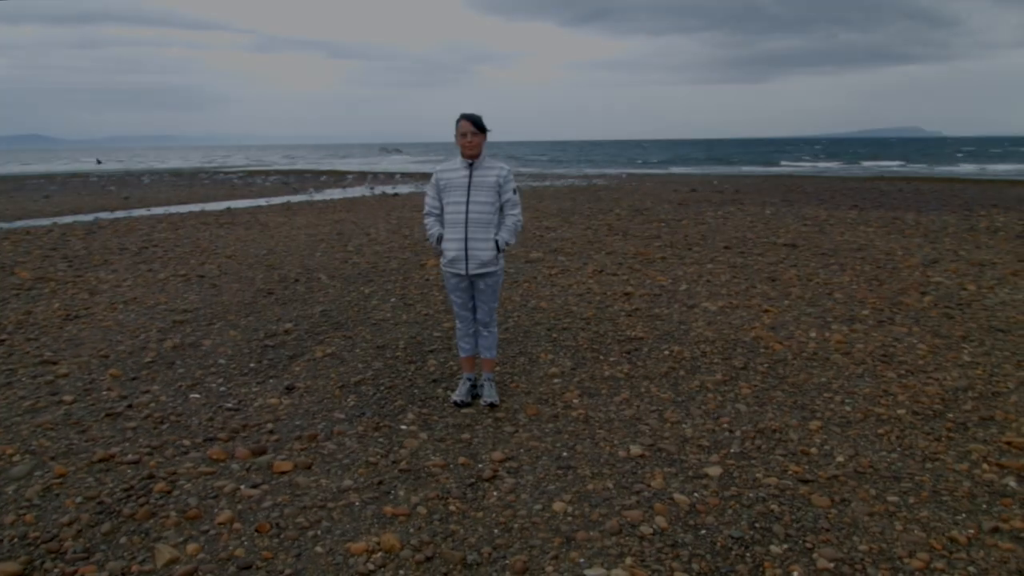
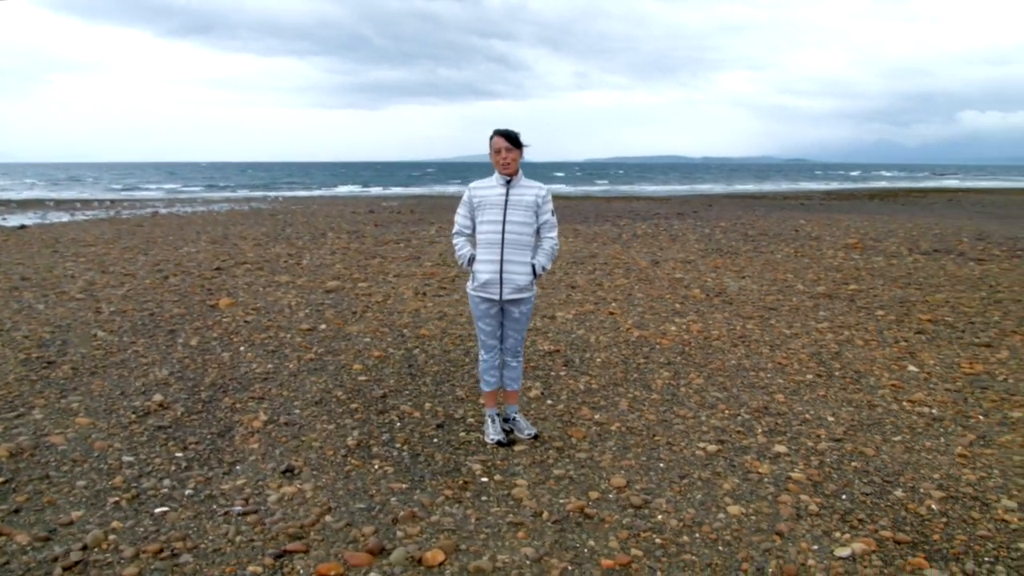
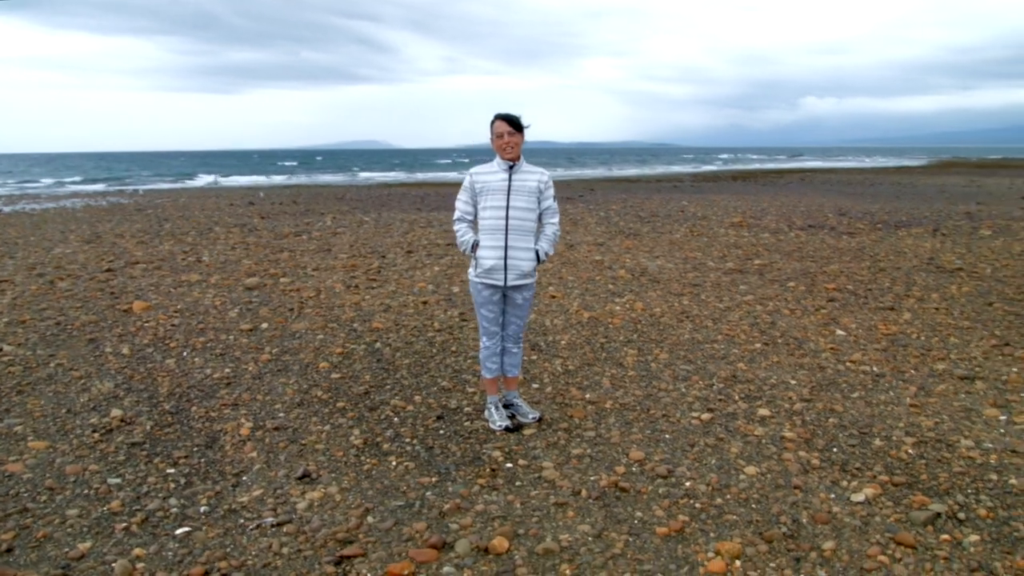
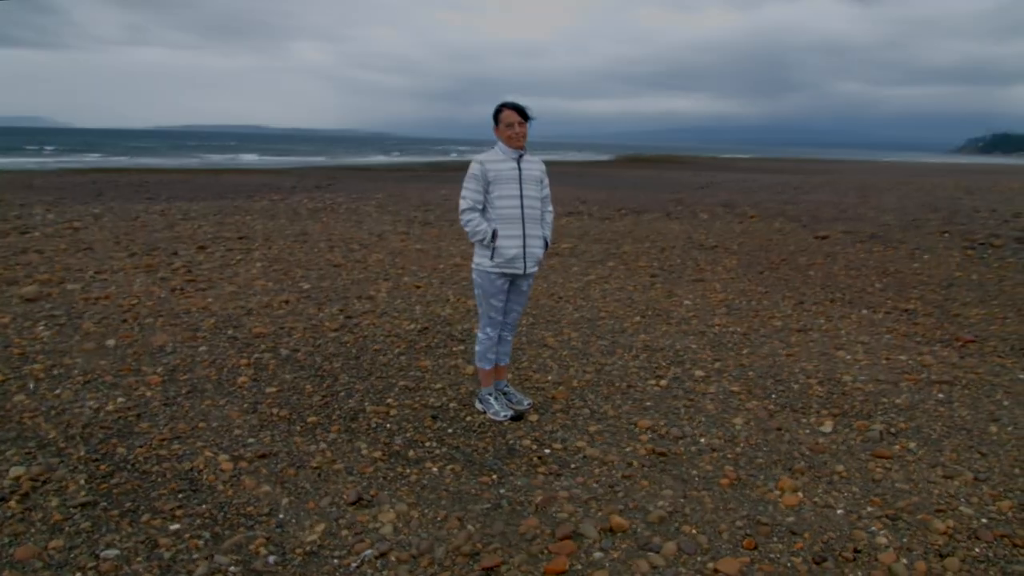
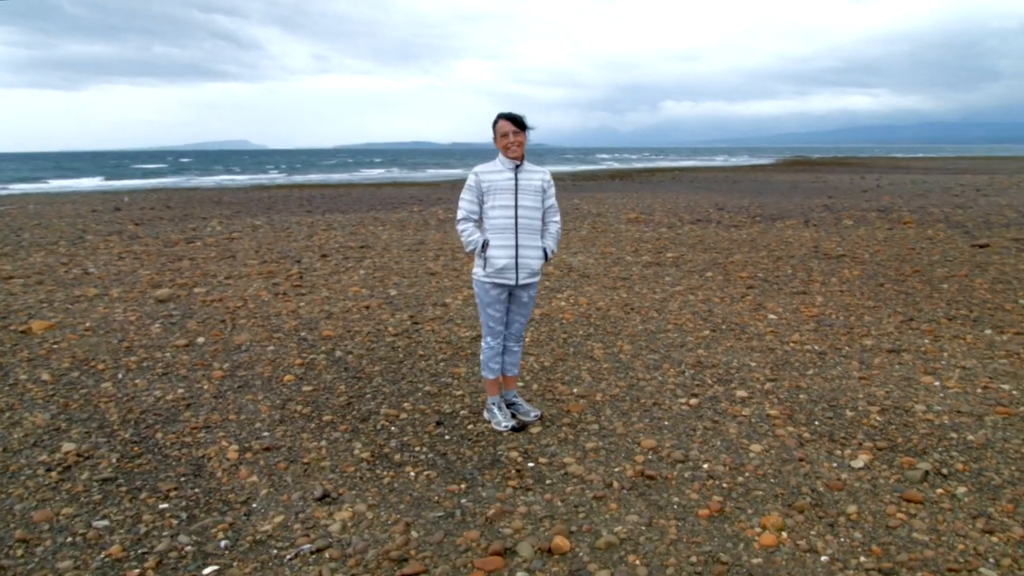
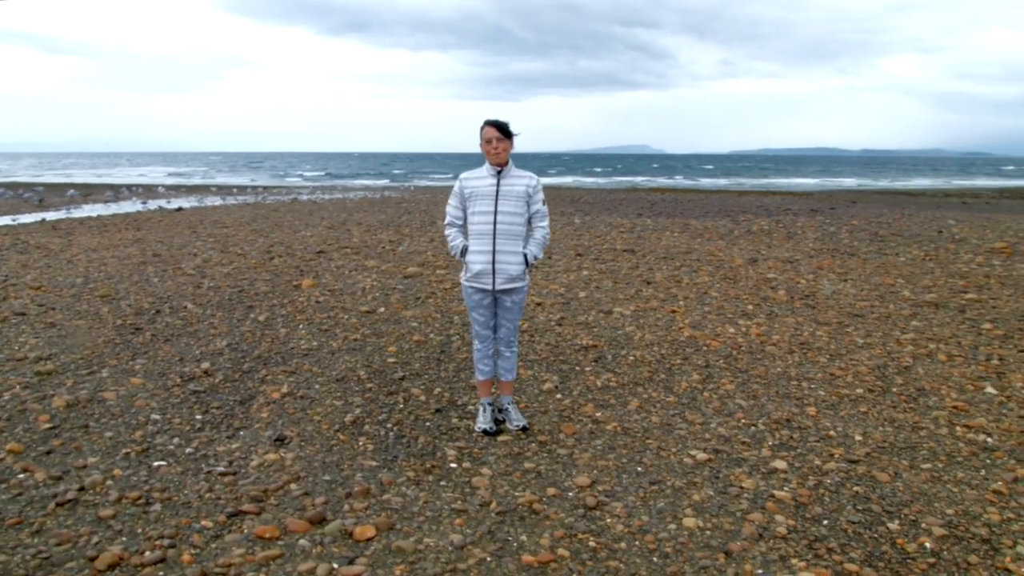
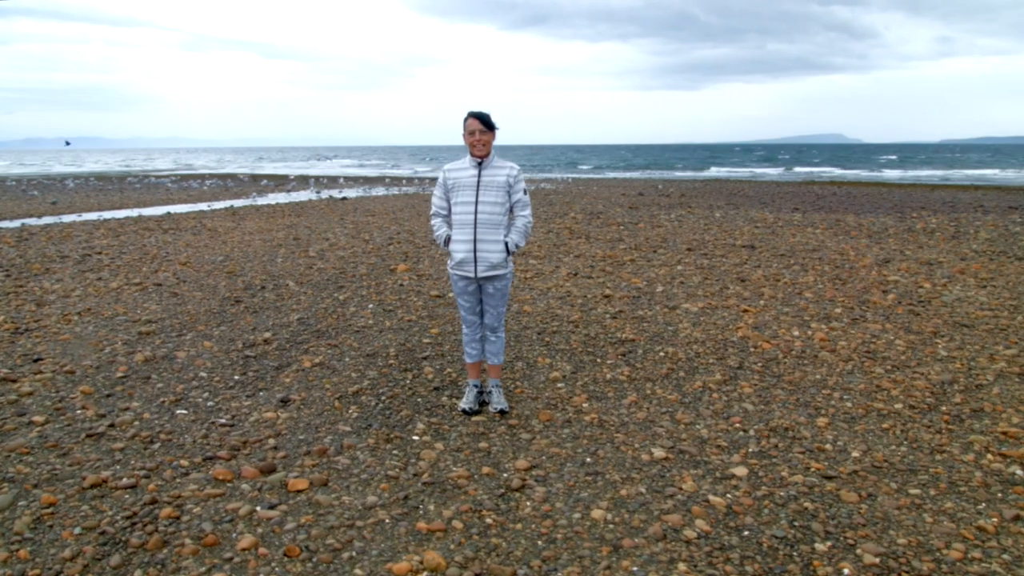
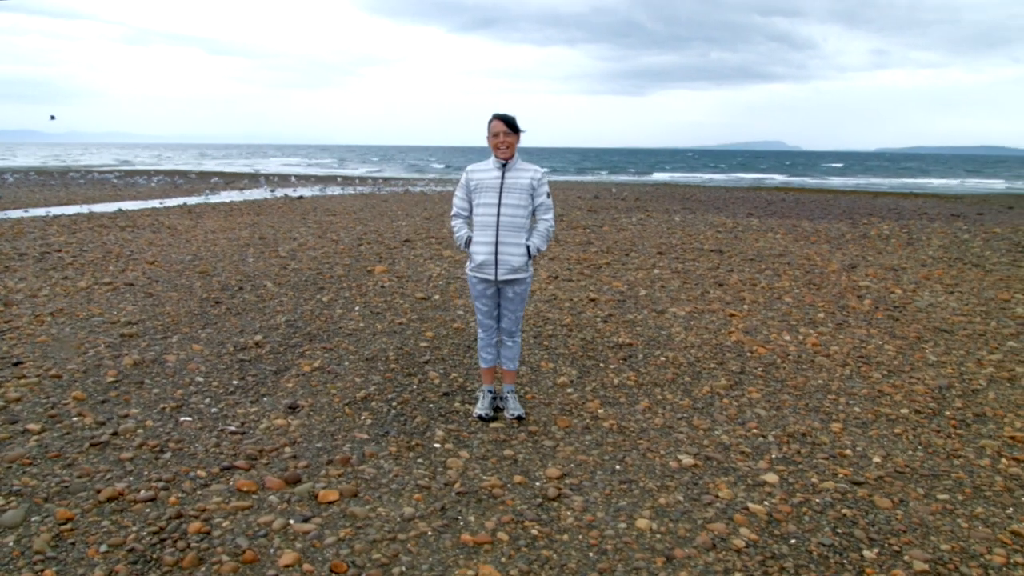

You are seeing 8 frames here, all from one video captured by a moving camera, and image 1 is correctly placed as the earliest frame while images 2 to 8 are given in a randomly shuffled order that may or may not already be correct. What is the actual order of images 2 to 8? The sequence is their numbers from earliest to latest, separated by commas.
7, 8, 6, 2, 3, 5, 4
